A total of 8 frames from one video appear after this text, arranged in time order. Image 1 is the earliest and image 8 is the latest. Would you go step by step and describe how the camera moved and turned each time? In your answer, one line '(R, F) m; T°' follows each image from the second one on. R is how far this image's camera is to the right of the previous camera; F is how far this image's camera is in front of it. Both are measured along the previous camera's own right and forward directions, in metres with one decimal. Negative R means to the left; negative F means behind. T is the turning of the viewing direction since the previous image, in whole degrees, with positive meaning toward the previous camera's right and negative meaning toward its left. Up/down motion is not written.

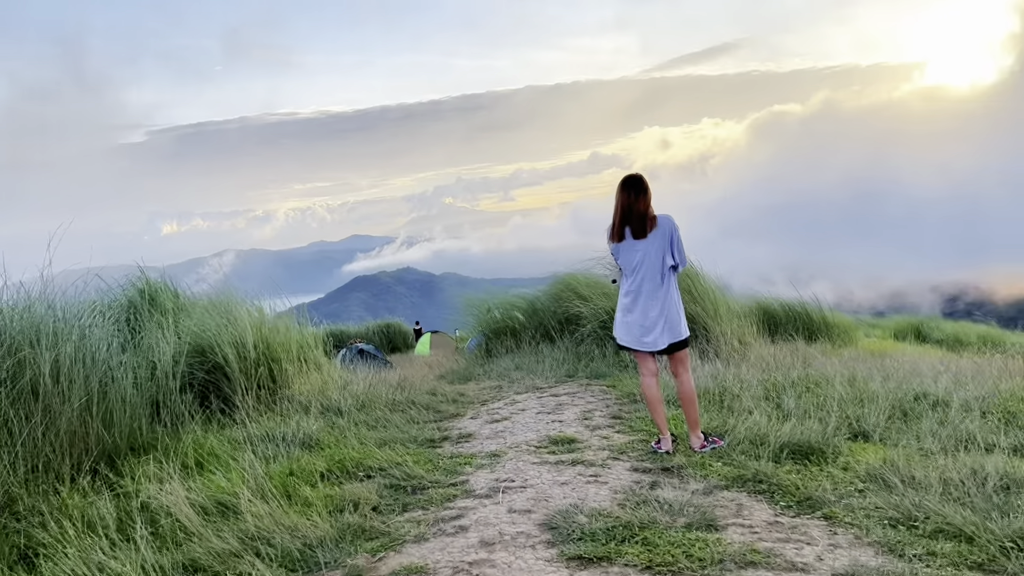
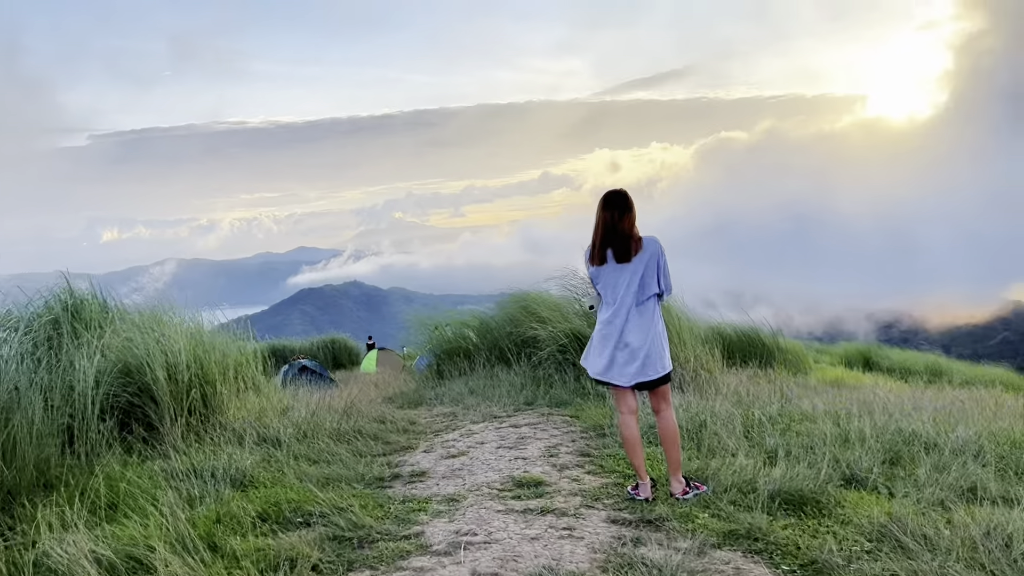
(-0.1, +0.5) m; +3°
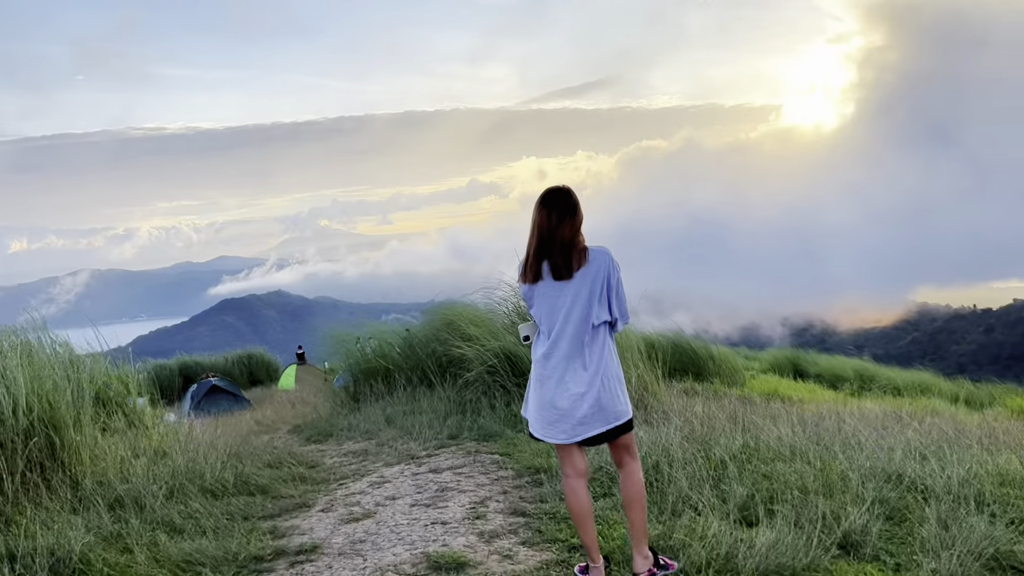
(+0.1, +1.0) m; +5°
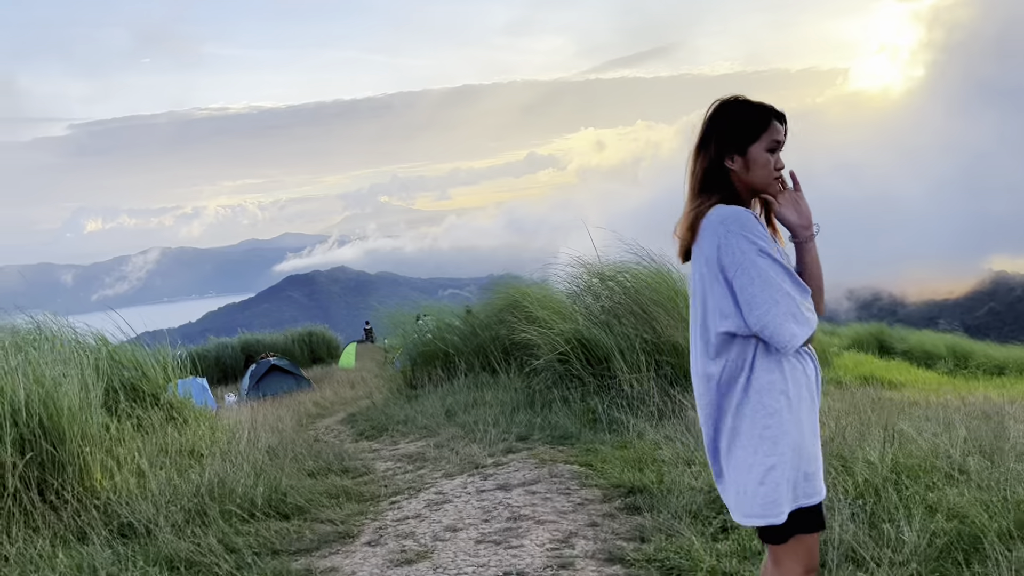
(-0.1, +1.0) m; -4°
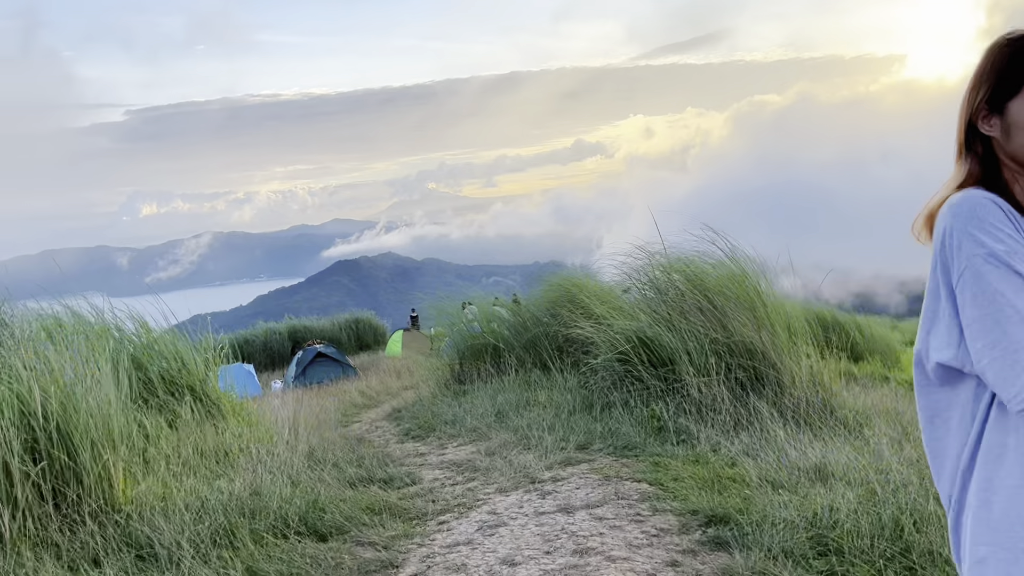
(-0.1, +0.5) m; -3°
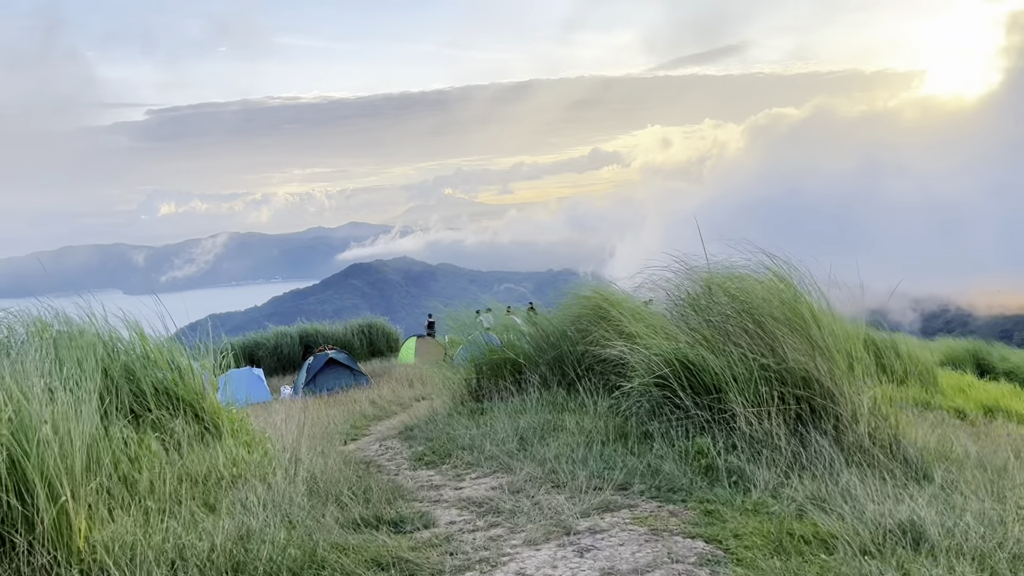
(-0.1, +0.7) m; -1°
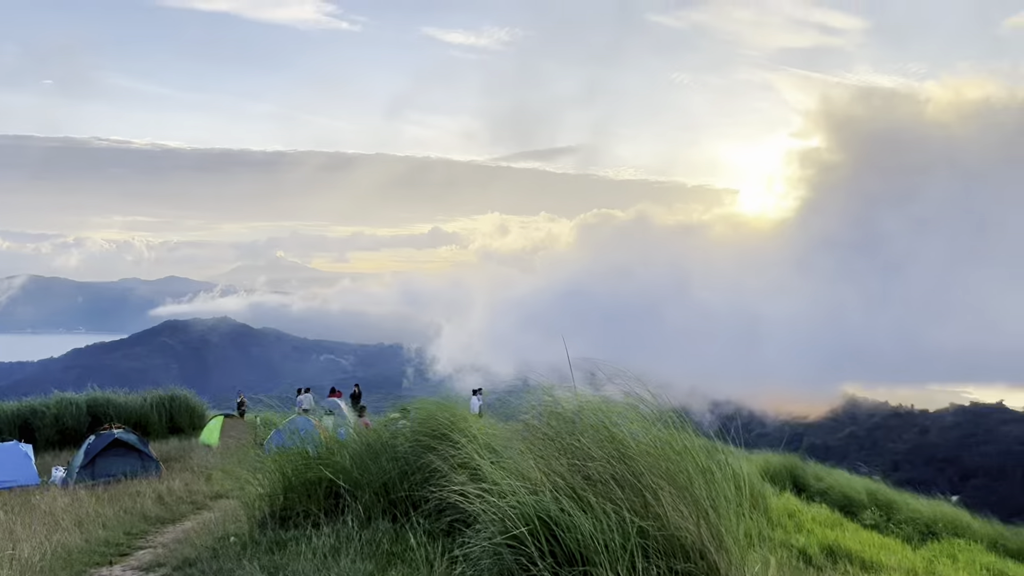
(0.0, +1.2) m; +11°
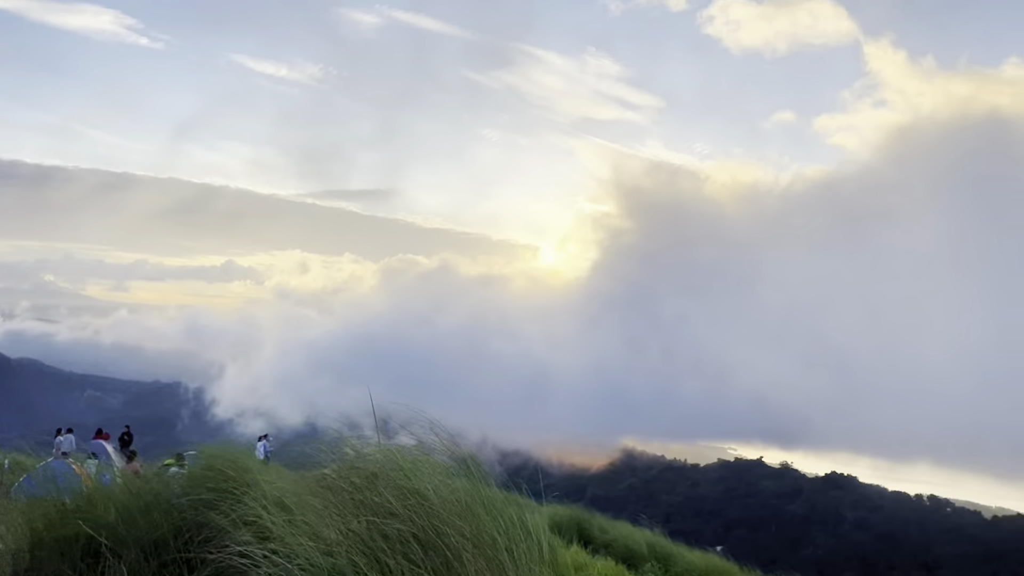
(-0.1, +0.3) m; +13°
